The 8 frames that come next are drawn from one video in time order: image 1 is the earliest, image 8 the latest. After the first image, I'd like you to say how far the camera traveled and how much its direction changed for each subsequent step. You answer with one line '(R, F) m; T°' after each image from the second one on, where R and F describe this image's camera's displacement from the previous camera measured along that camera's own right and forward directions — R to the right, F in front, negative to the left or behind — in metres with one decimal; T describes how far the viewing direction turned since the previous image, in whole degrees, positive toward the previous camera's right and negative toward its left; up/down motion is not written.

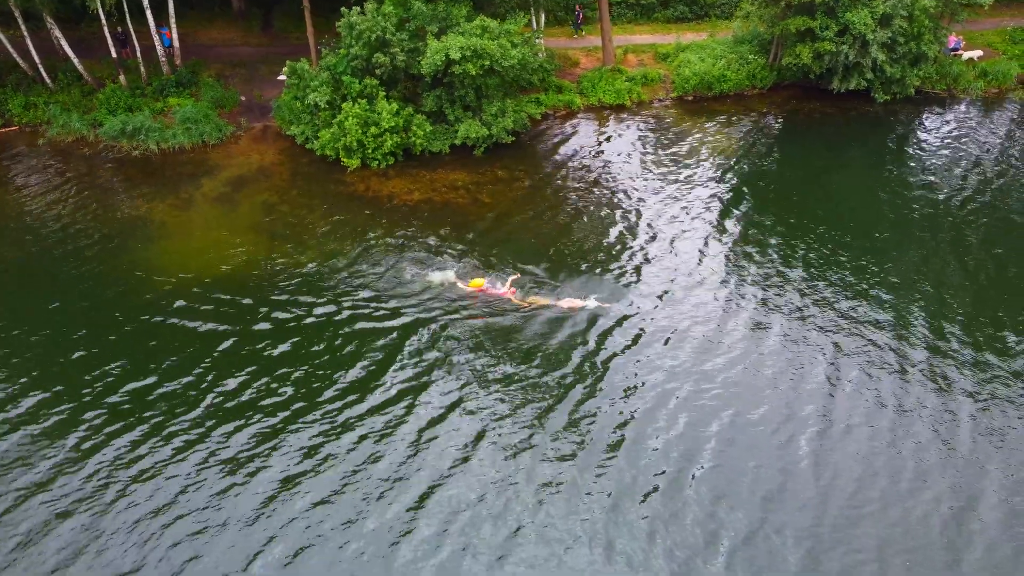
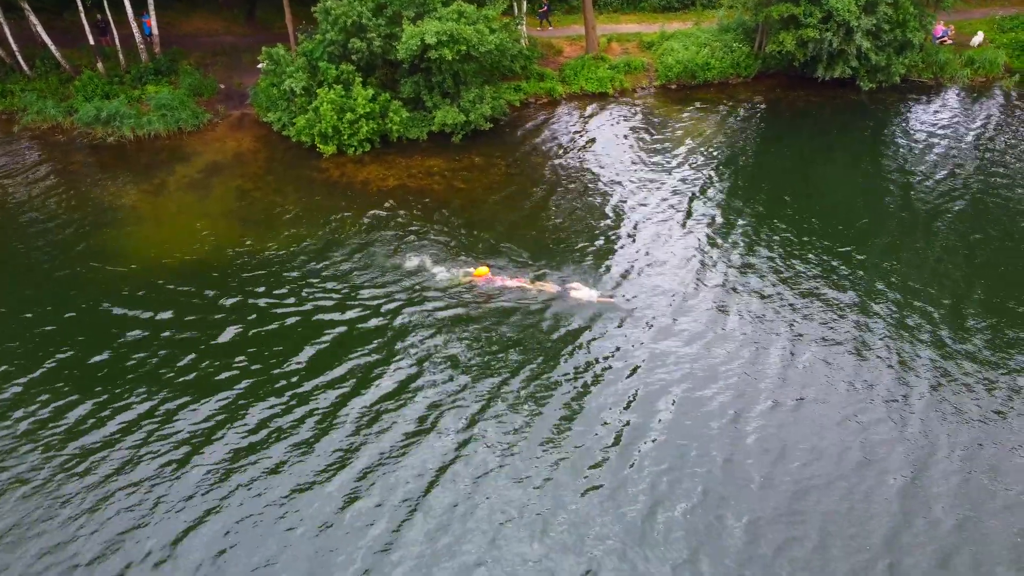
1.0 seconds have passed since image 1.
(+1.0, +0.3) m; 0°
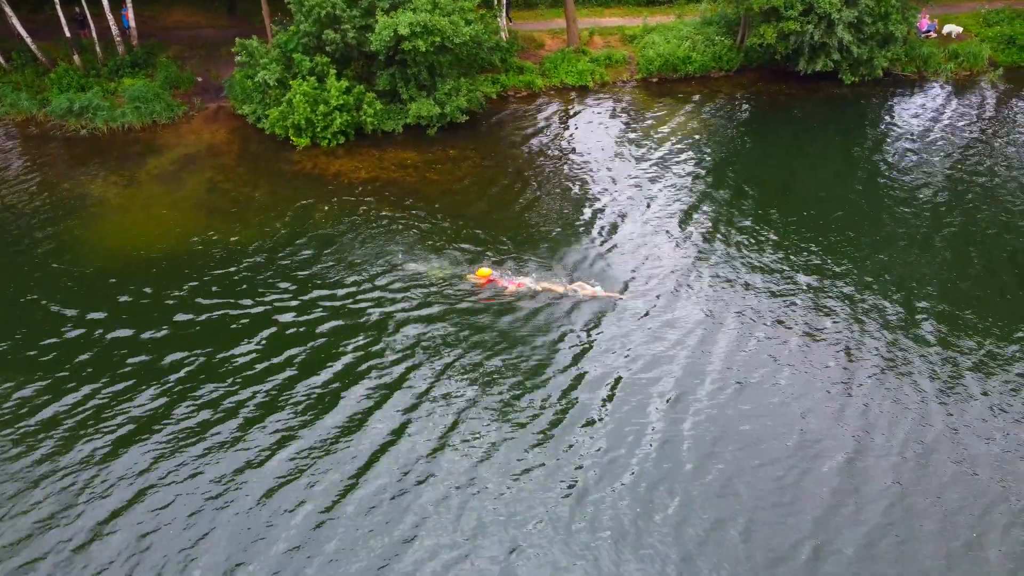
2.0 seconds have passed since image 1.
(+1.0, +0.3) m; 0°
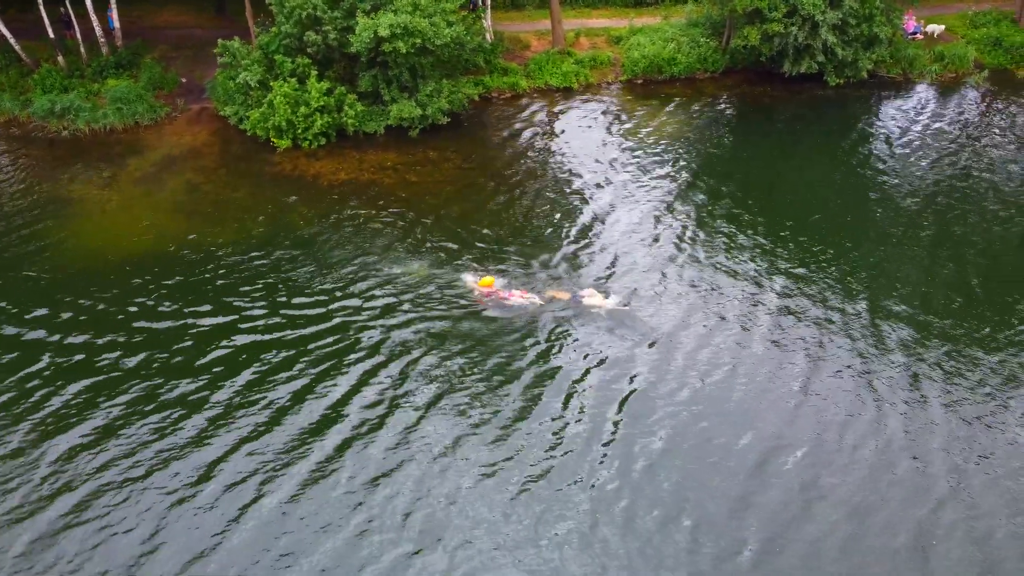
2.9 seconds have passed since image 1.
(+0.7, 0.0) m; 0°
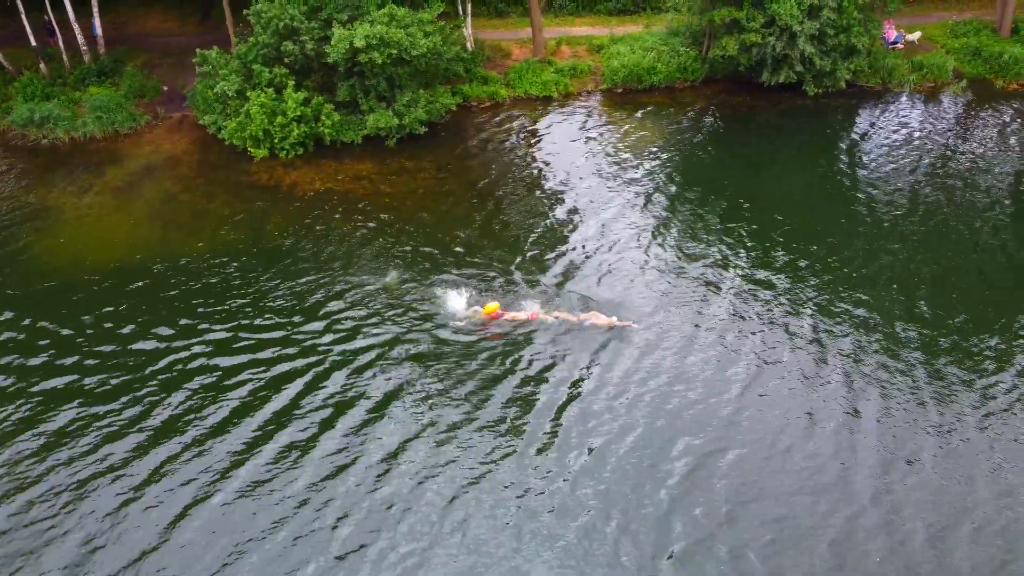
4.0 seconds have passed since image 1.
(+0.9, -0.2) m; 0°
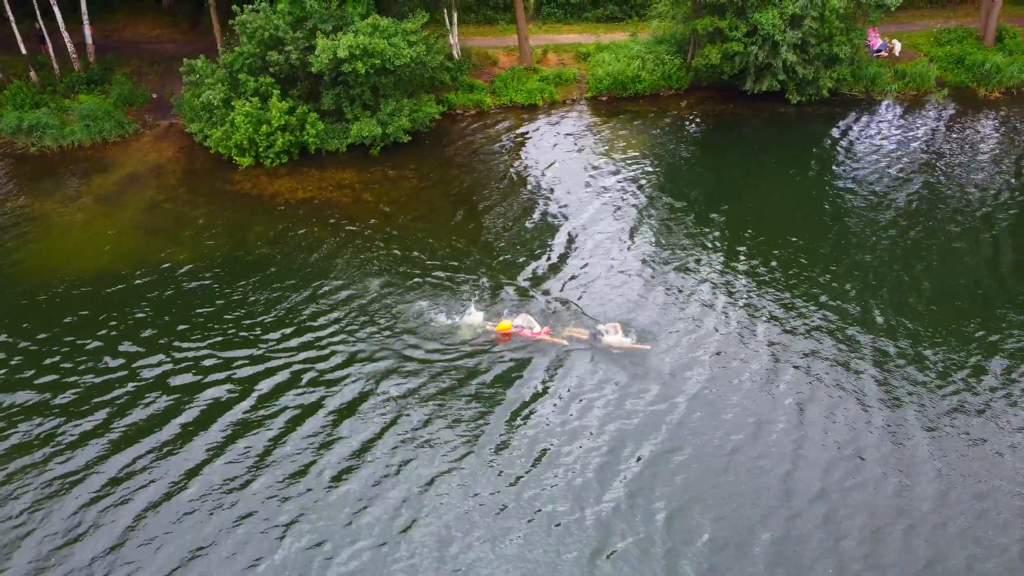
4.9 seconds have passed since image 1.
(+0.8, -0.4) m; 0°
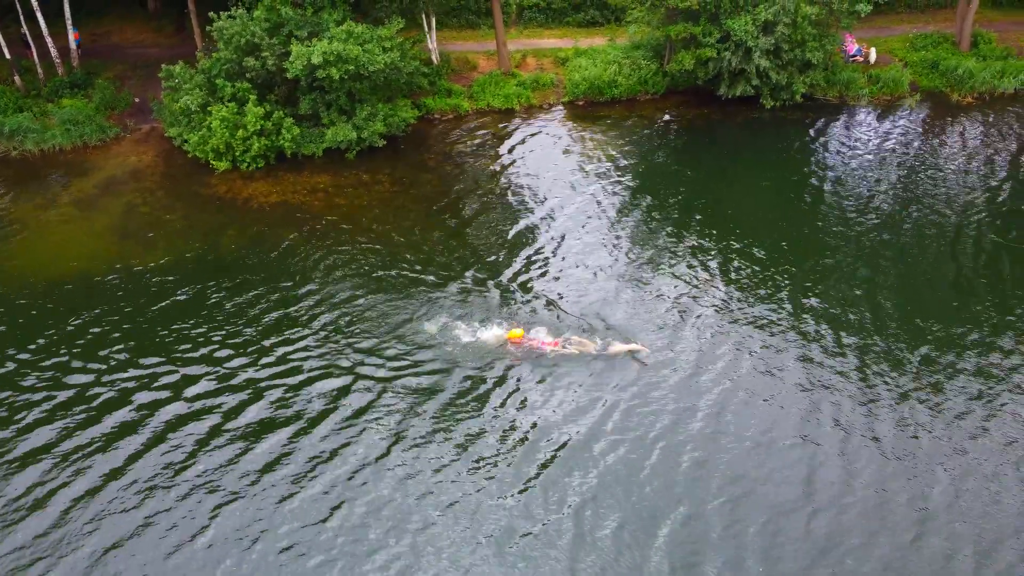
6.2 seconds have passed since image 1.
(+1.1, -0.5) m; 0°
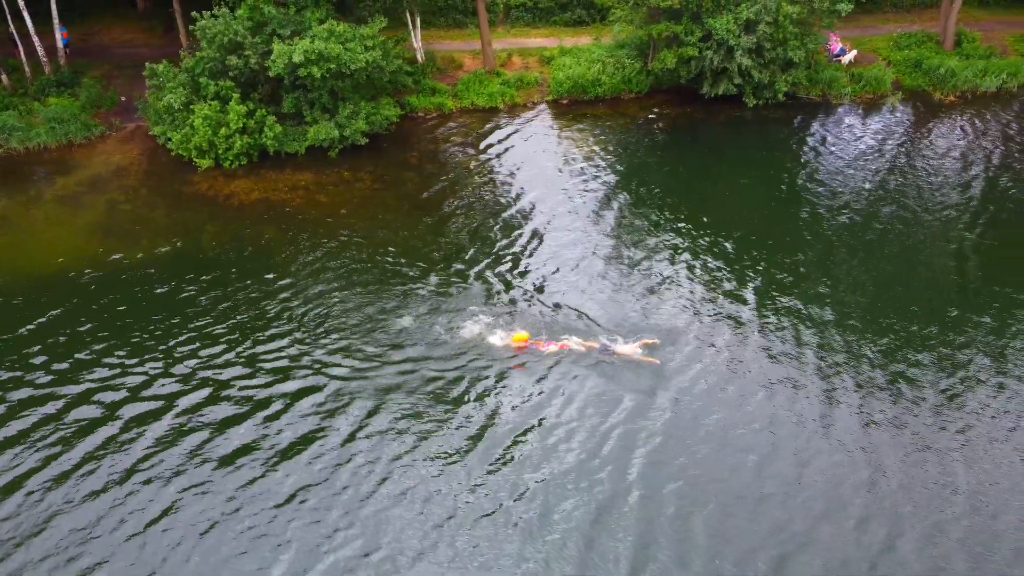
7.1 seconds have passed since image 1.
(+0.8, -0.2) m; 0°
